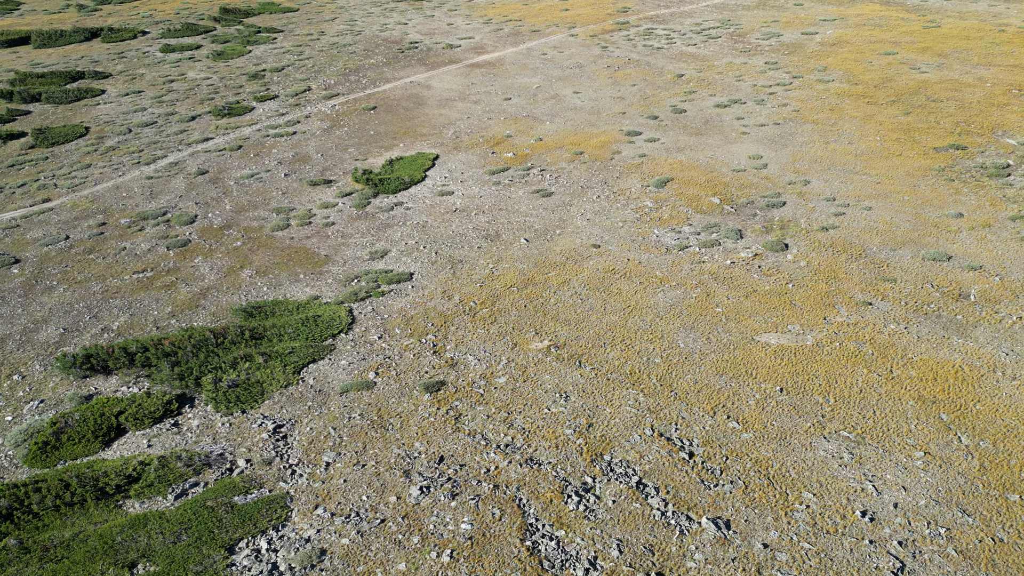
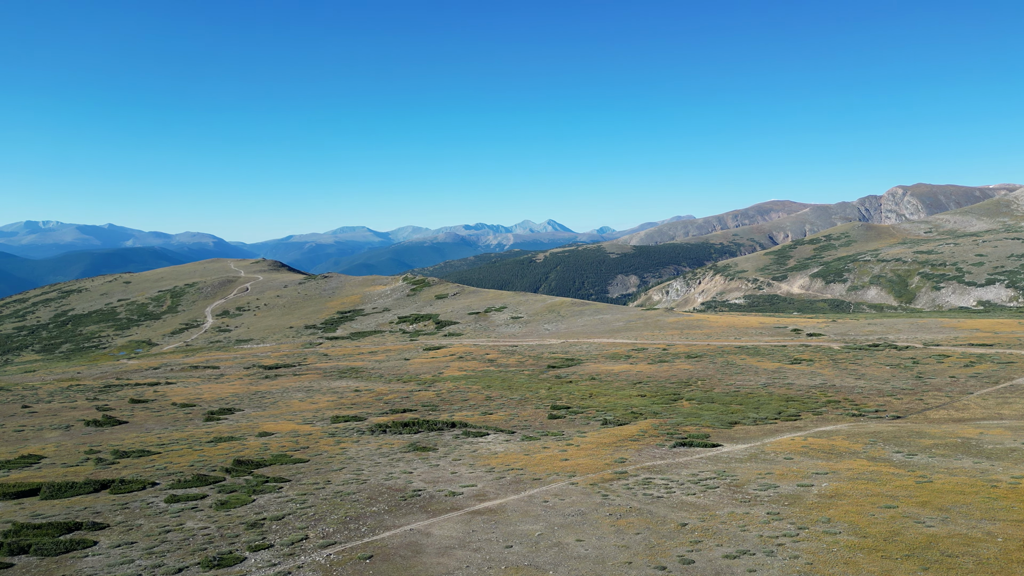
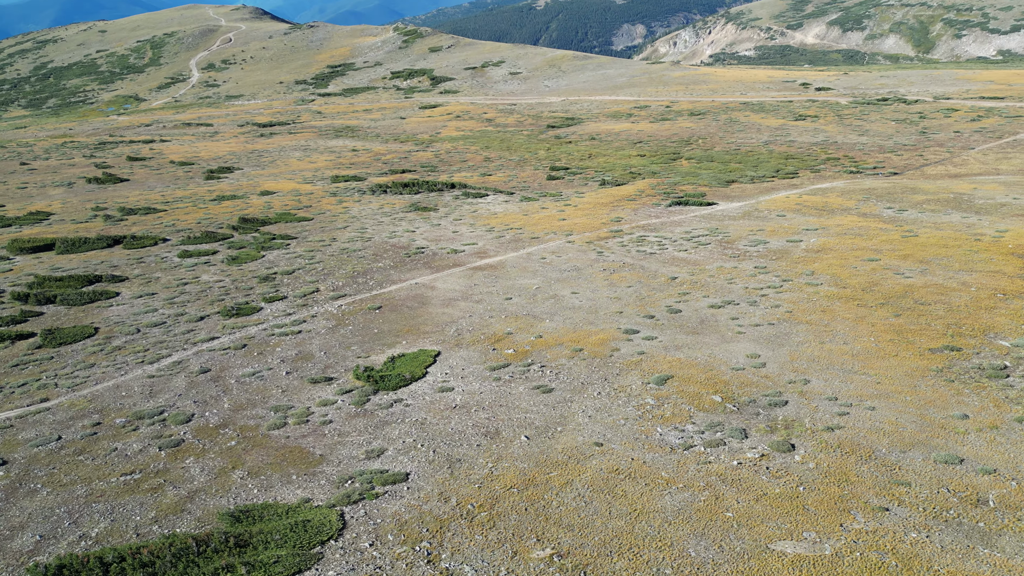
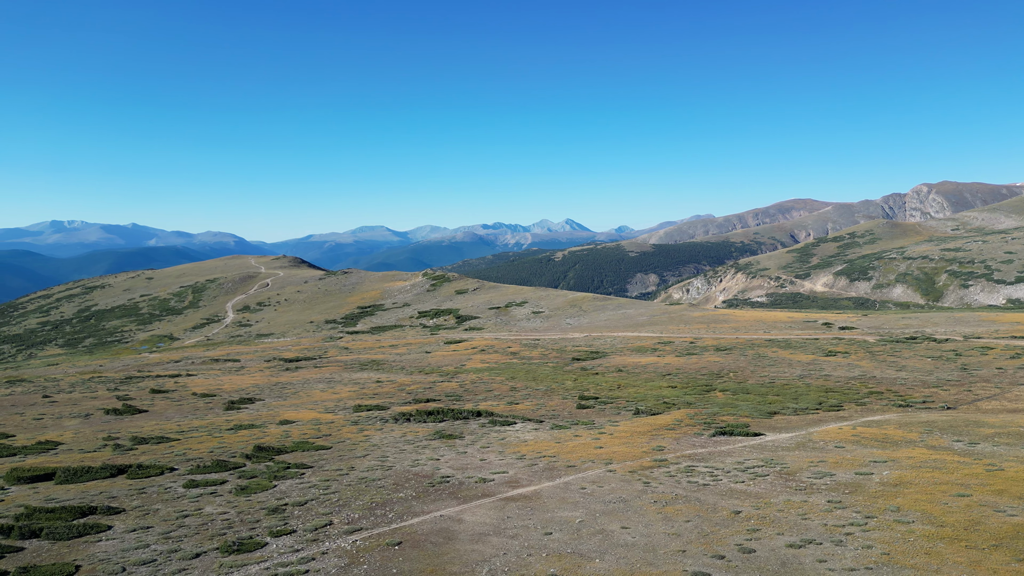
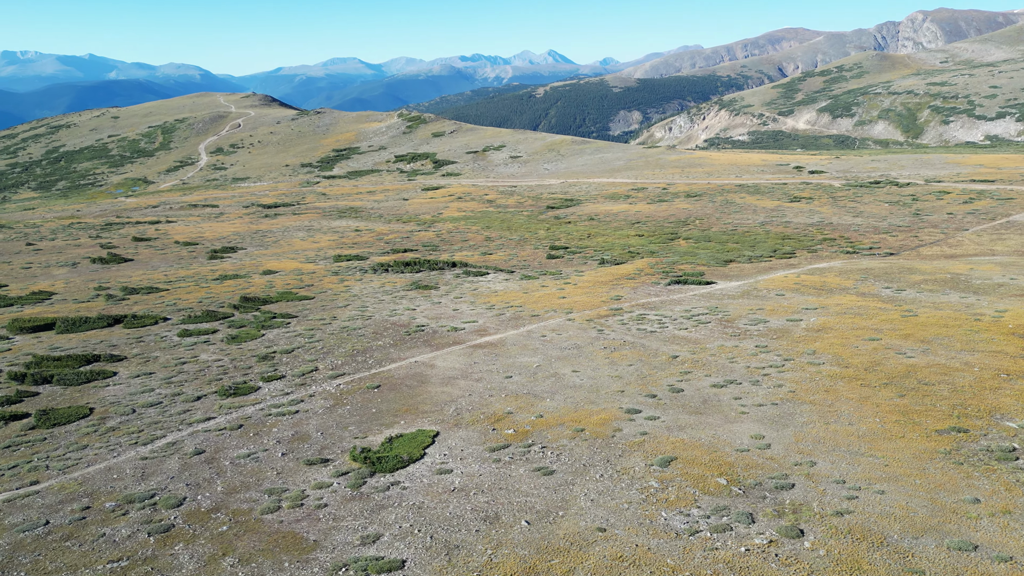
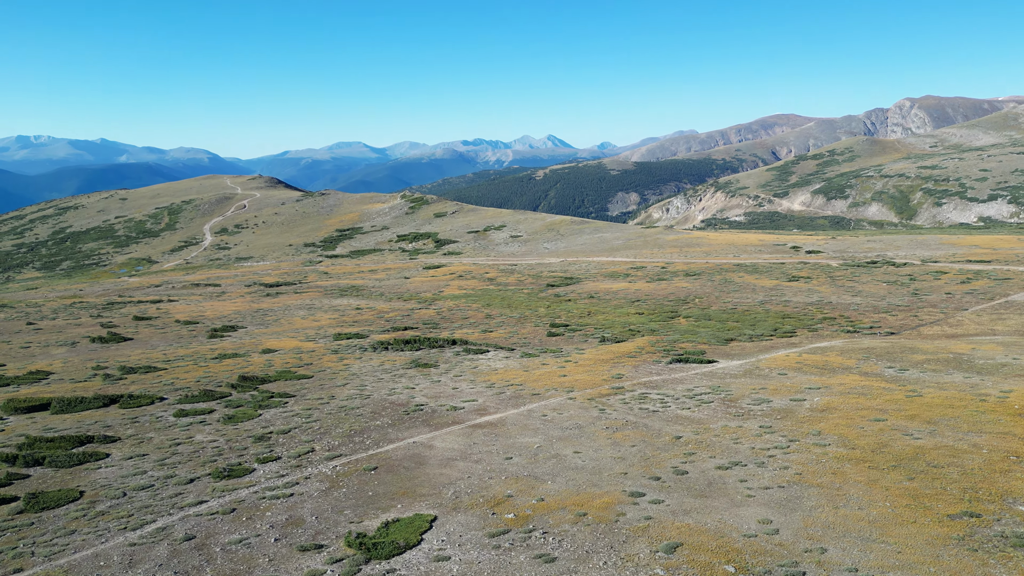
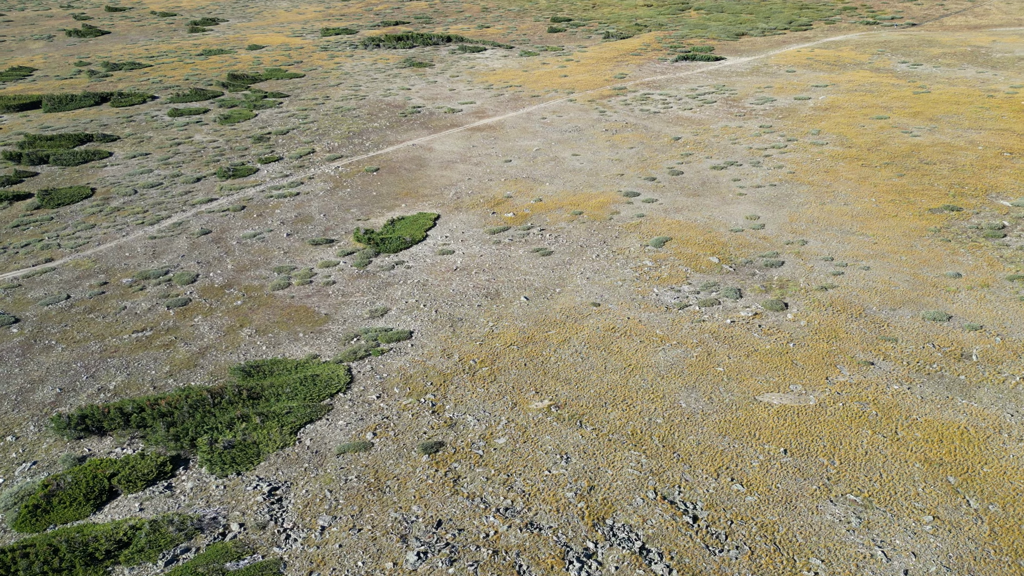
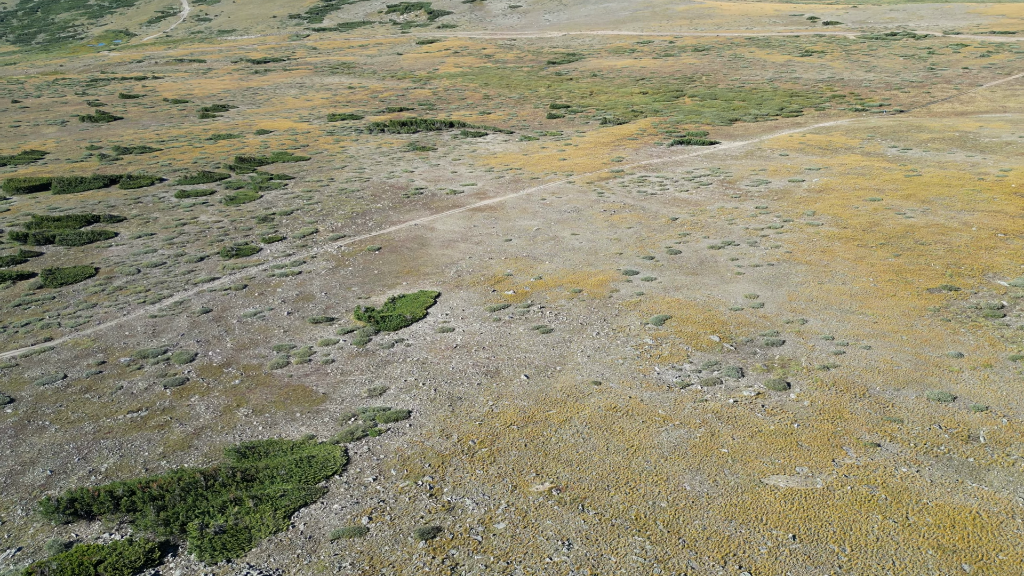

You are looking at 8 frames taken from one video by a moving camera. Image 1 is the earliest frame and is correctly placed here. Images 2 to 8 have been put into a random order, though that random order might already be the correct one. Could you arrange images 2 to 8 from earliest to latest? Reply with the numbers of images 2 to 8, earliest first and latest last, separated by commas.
7, 8, 3, 5, 6, 2, 4
